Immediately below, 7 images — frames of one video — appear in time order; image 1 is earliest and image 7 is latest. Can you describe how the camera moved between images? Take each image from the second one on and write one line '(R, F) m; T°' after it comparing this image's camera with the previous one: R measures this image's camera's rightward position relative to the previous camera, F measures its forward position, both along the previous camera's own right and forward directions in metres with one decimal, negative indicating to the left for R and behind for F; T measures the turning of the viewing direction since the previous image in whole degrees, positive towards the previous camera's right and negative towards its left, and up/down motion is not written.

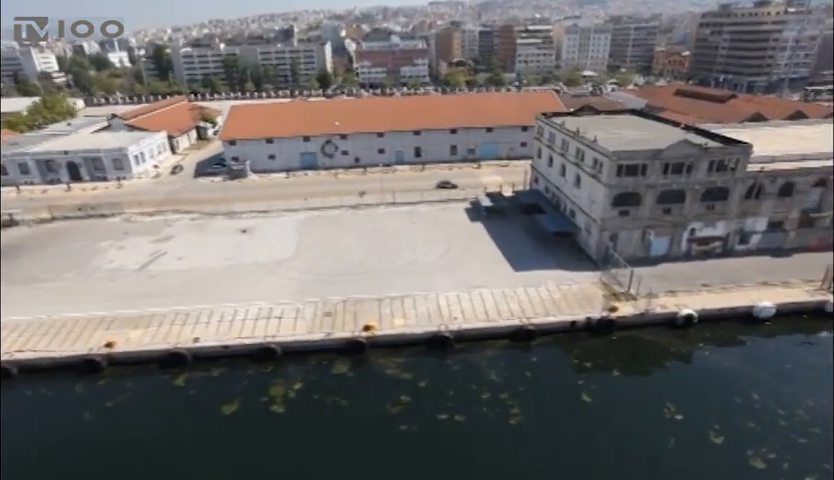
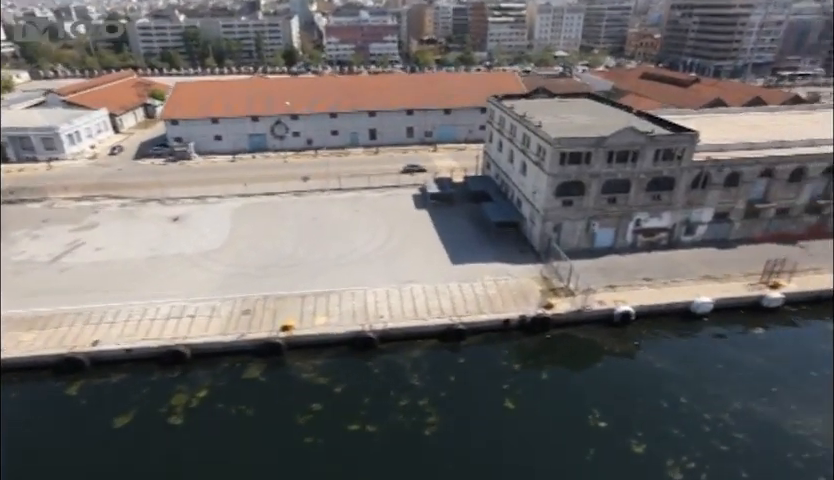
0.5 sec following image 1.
(+3.6, +2.1) m; +3°
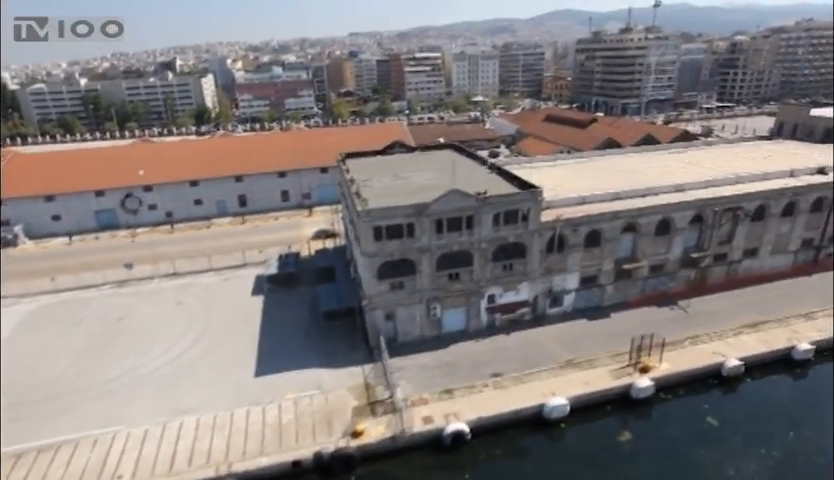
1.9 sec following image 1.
(+10.6, +6.3) m; +5°
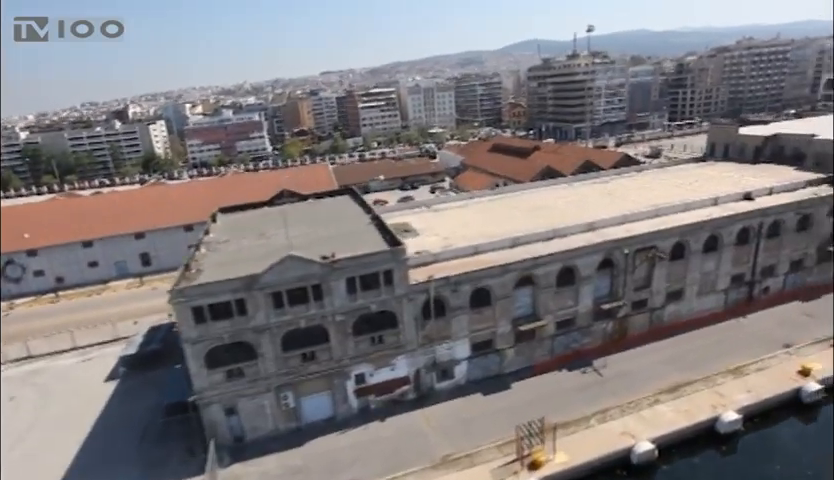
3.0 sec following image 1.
(+8.0, +4.8) m; +2°
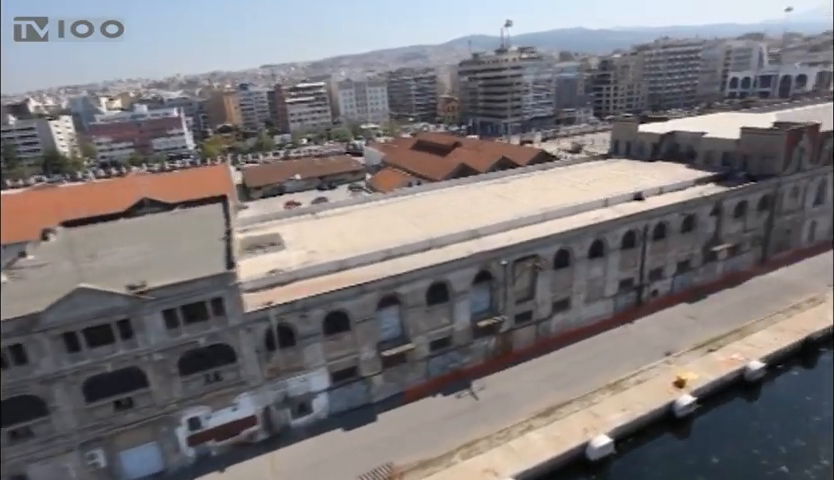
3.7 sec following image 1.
(+5.6, +2.9) m; +6°
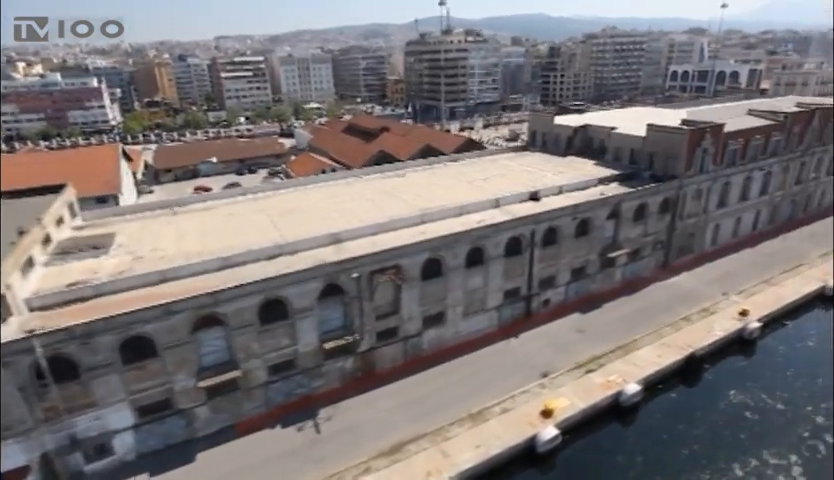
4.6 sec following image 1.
(+6.3, +3.6) m; +5°
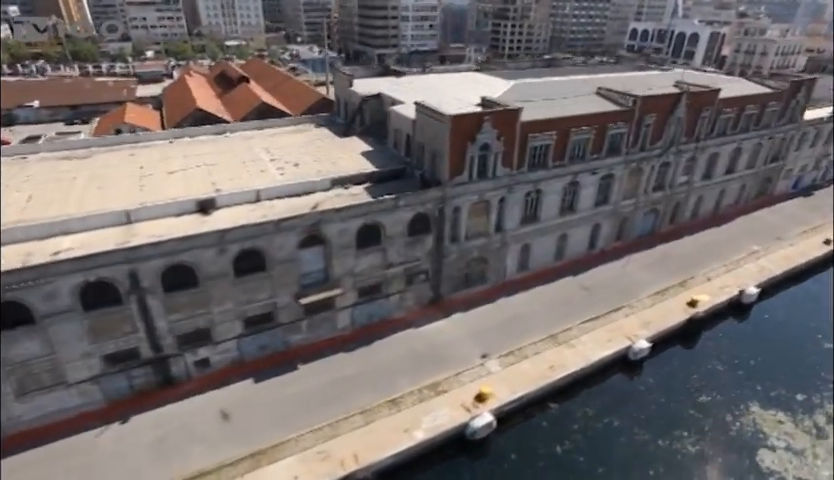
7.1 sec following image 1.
(+17.9, +10.2) m; +2°
